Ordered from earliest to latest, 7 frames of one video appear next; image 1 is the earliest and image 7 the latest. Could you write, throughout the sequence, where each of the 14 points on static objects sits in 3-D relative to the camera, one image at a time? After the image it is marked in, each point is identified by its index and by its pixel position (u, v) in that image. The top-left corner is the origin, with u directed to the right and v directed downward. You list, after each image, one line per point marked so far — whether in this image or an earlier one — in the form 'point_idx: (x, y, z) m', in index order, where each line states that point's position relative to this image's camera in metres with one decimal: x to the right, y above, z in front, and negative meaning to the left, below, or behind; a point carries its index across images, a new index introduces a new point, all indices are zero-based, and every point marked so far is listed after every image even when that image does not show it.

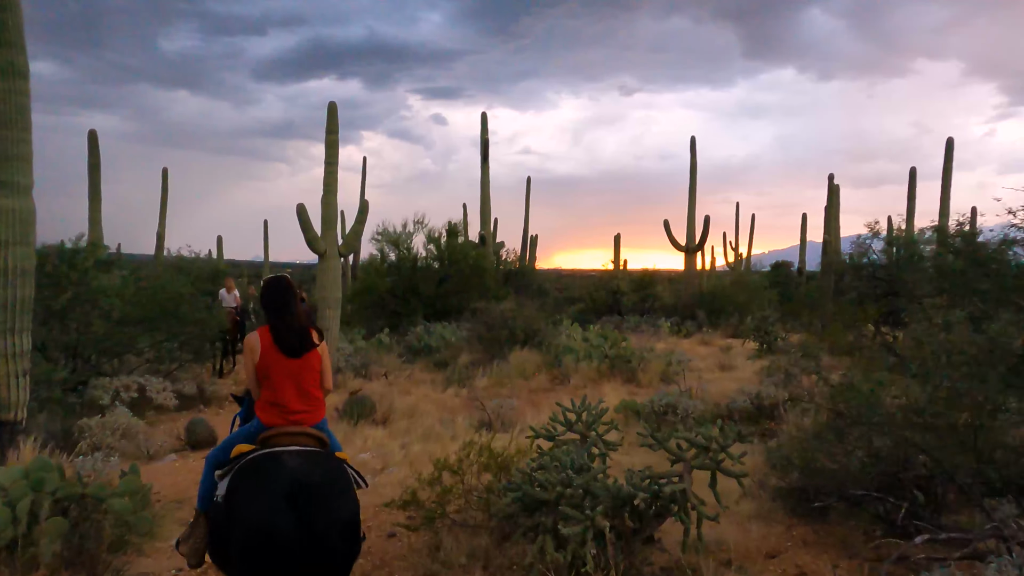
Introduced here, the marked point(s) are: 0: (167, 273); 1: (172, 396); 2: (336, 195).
0: (-8.8, +0.3, +17.3) m
1: (-5.1, -1.6, +10.2) m
2: (-3.8, +2.0, +14.3) m
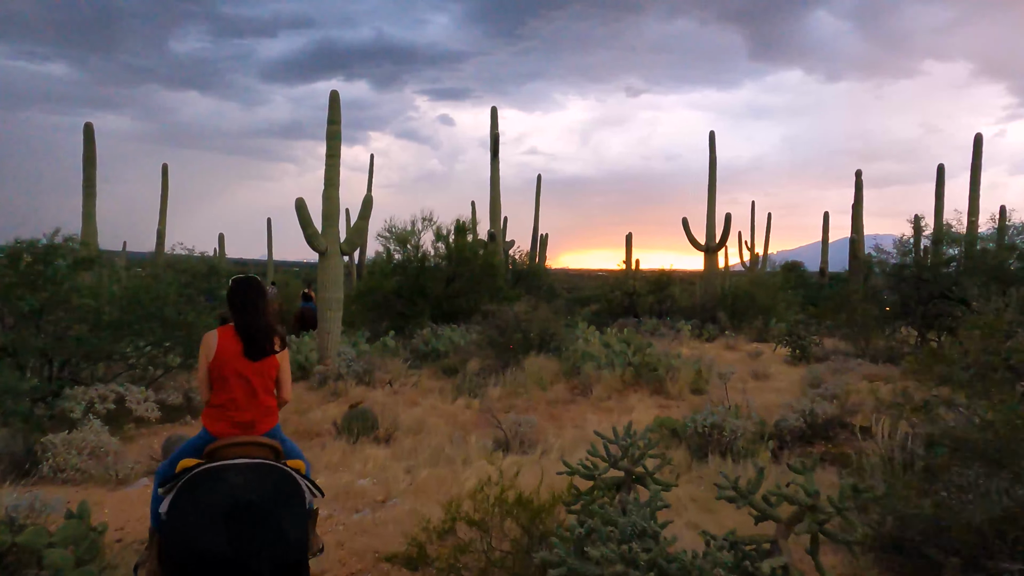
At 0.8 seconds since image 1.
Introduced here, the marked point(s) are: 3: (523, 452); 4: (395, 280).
0: (-8.5, +0.3, +16.4) m
1: (-4.9, -1.6, +9.3) m
2: (-3.5, +2.0, +13.3) m
3: (+0.1, -1.8, +7.3) m
4: (-3.2, +0.2, +18.6) m
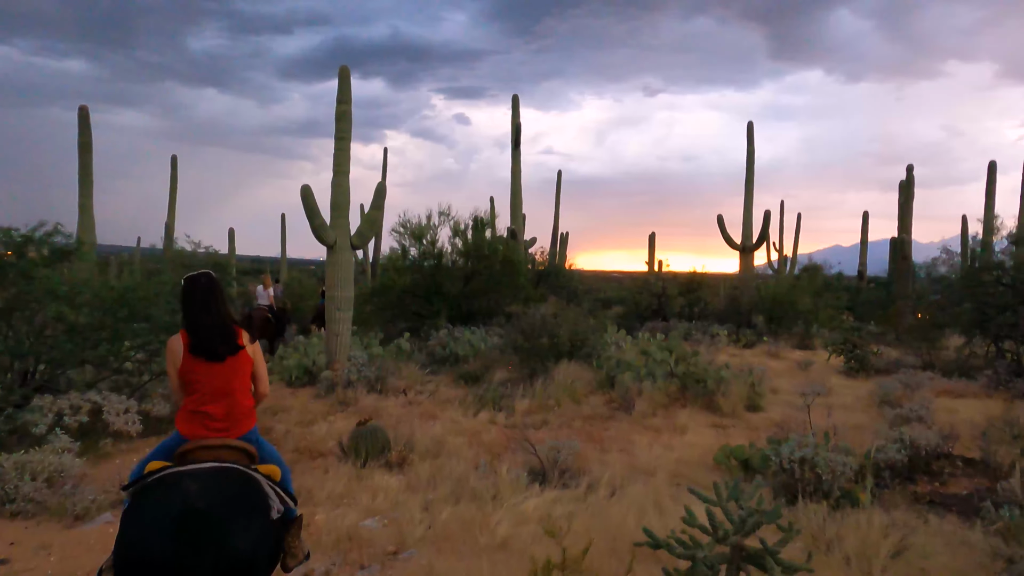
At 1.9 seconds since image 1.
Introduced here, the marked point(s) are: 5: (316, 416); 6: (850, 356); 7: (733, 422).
0: (-7.9, +0.4, +15.3) m
1: (-4.5, -1.6, +8.1) m
2: (-2.9, +2.0, +12.2) m
3: (+0.5, -1.8, +6.1) m
4: (-2.6, +0.3, +17.4) m
5: (-2.9, -1.9, +10.1) m
6: (+6.4, -1.3, +12.8) m
7: (+2.8, -1.7, +8.7) m
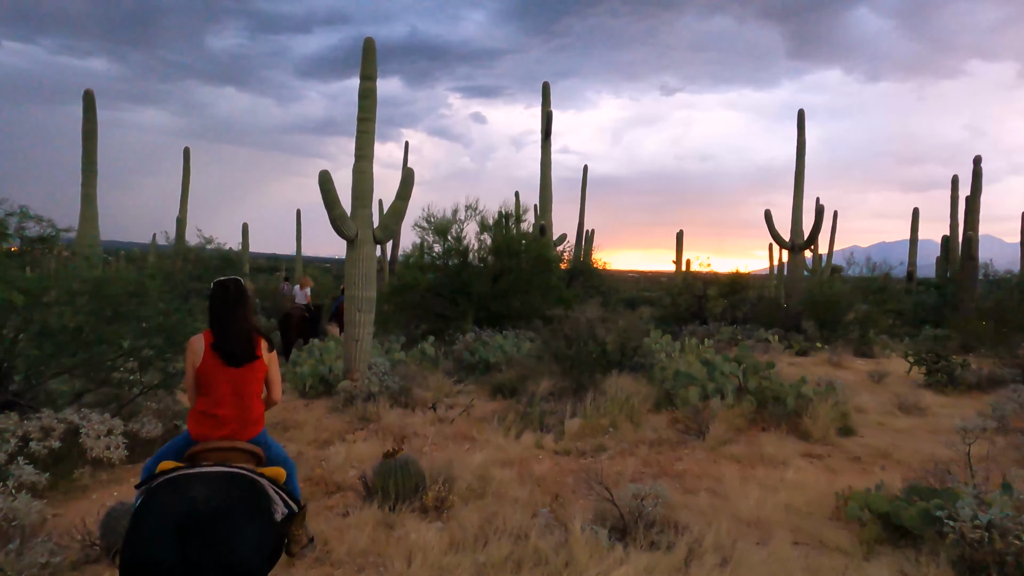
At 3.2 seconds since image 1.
0: (-7.2, +0.5, +14.1) m
1: (-3.9, -1.6, +6.8) m
2: (-2.3, +2.0, +10.8) m
3: (+1.0, -1.8, +4.7) m
4: (-1.9, +0.3, +16.1) m
5: (-2.3, -1.9, +8.7) m
6: (+7.1, -1.3, +11.3) m
7: (+3.4, -1.8, +7.2) m
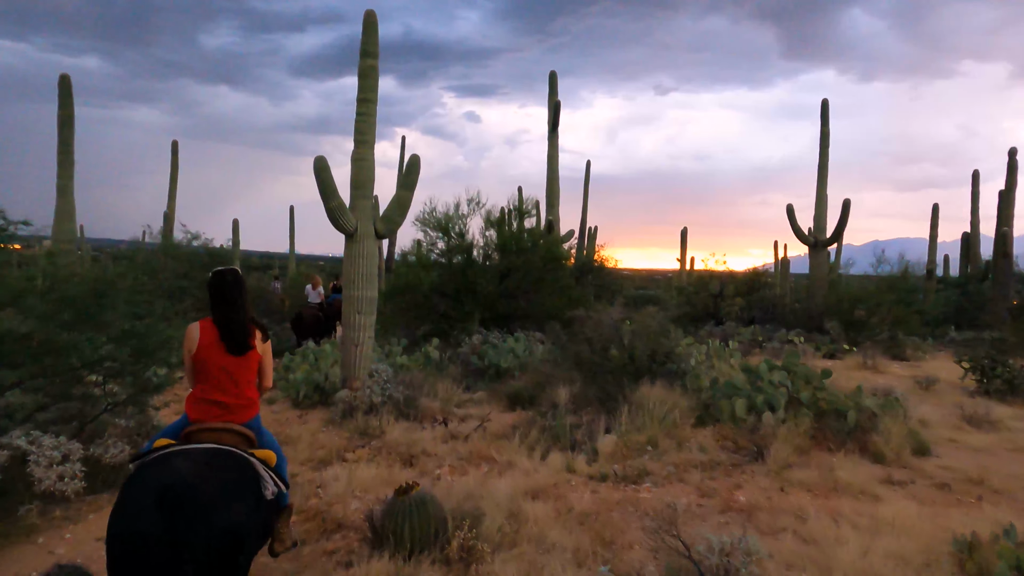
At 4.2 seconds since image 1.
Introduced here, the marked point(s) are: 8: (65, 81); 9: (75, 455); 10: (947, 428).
0: (-7.0, +0.5, +13.0) m
1: (-3.7, -1.6, +5.7) m
2: (-2.0, +2.0, +9.7) m
3: (+1.3, -1.8, +3.6) m
4: (-1.6, +0.3, +15.0) m
5: (-2.1, -1.9, +7.6) m
6: (+7.3, -1.3, +10.3) m
7: (+3.7, -1.8, +6.2) m
8: (-9.6, +4.5, +14.5) m
9: (-3.7, -1.4, +5.7) m
10: (+5.2, -1.7, +8.1) m
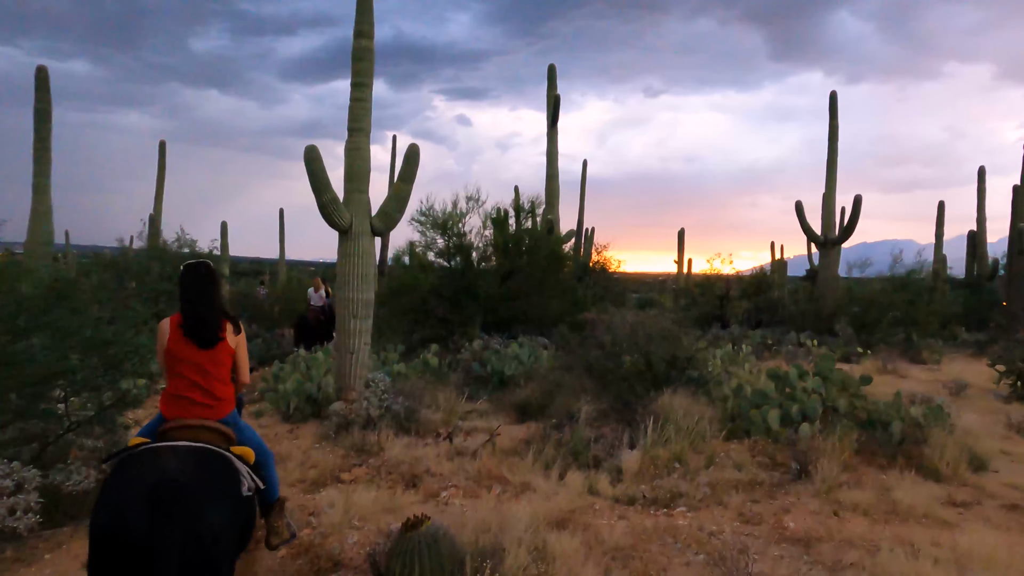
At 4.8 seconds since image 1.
0: (-6.9, +0.4, +12.2) m
1: (-3.5, -1.6, +5.0) m
2: (-1.9, +2.0, +9.0) m
3: (+1.5, -1.8, +2.9) m
4: (-1.6, +0.2, +14.2) m
5: (-1.9, -1.9, +6.9) m
6: (+7.4, -1.3, +9.7) m
7: (+3.8, -1.7, +5.5) m
8: (-9.6, +4.4, +13.7) m
9: (-3.6, -1.4, +4.9) m
10: (+5.4, -1.7, +7.4) m
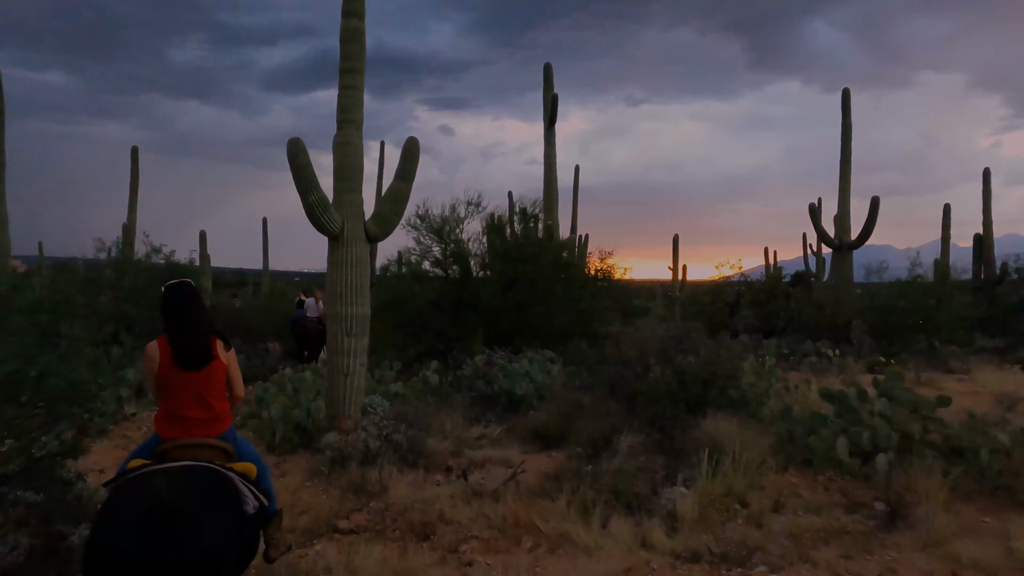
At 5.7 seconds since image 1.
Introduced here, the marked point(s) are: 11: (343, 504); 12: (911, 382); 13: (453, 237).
0: (-6.8, +0.2, +11.0) m
1: (-3.2, -1.7, +3.8) m
2: (-1.8, +1.9, +8.0) m
3: (+1.8, -1.8, +1.9) m
4: (-1.6, 0.0, +13.2) m
5: (-1.7, -2.0, +5.8) m
6: (+7.6, -1.4, +8.8) m
7: (+4.1, -1.8, +4.5) m
8: (-9.6, +4.1, +12.5) m
9: (-3.3, -1.6, +3.8) m
10: (+5.6, -1.7, +6.5) m
11: (-1.5, -2.0, +6.2) m
12: (+7.0, -1.6, +11.8) m
13: (-1.2, +1.0, +13.6) m
